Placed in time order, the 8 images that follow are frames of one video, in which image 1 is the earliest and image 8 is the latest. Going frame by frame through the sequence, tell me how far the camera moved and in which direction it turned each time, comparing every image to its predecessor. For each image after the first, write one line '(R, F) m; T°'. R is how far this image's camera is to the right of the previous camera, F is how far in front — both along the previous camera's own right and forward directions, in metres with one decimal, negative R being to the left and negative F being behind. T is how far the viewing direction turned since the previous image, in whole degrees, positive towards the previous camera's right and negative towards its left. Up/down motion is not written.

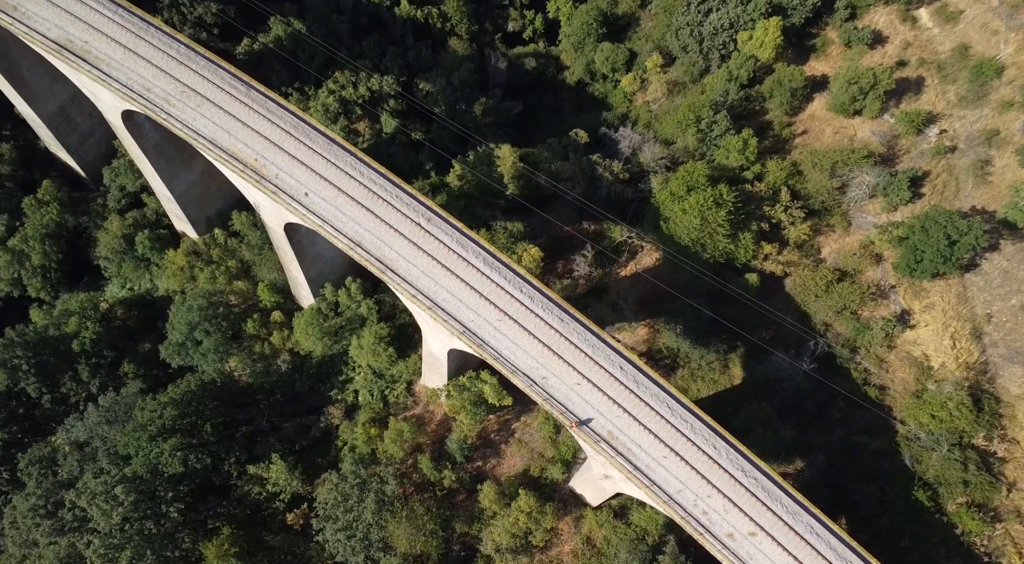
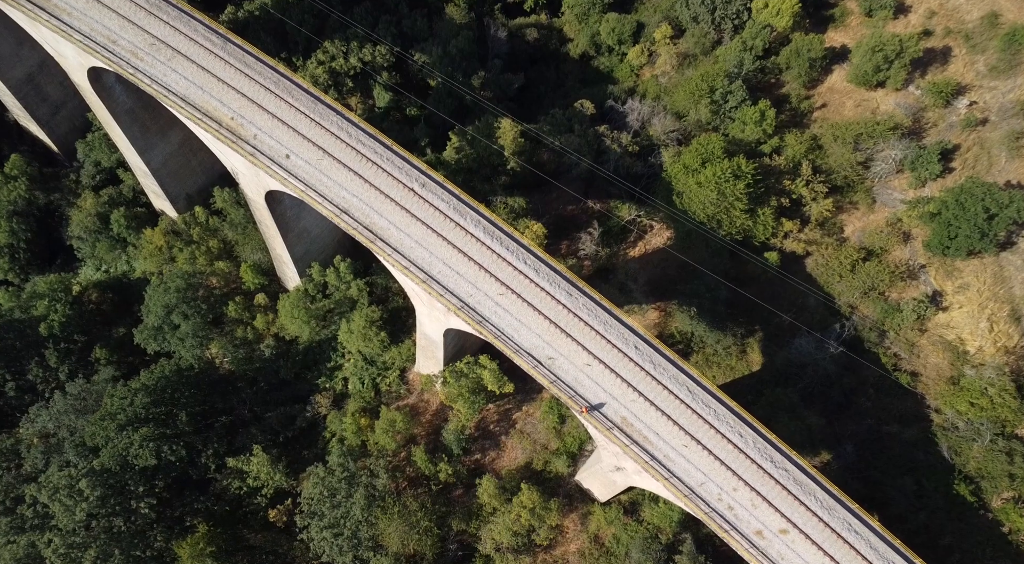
(-0.3, +3.5) m; 0°
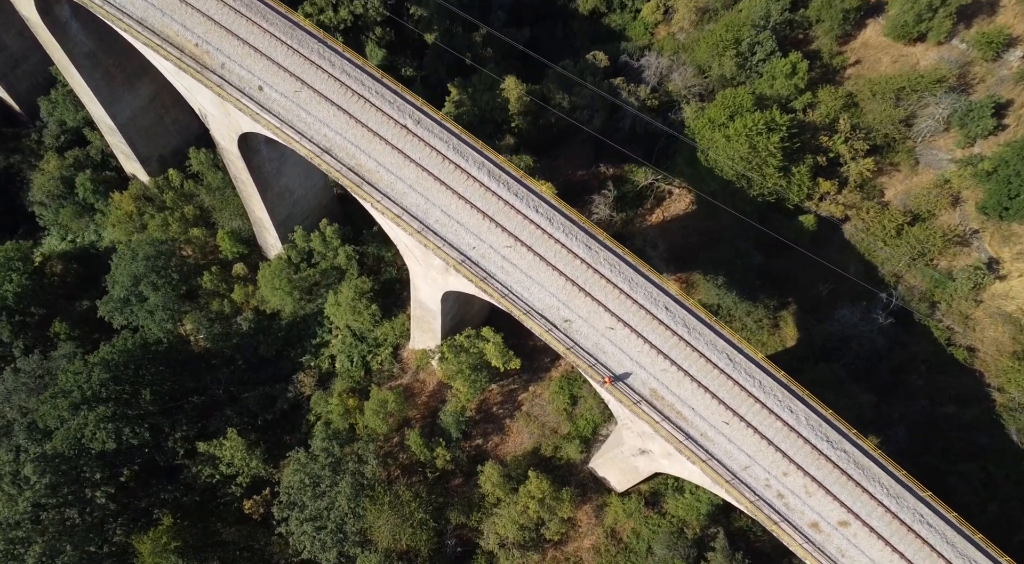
(-0.4, +4.6) m; 0°
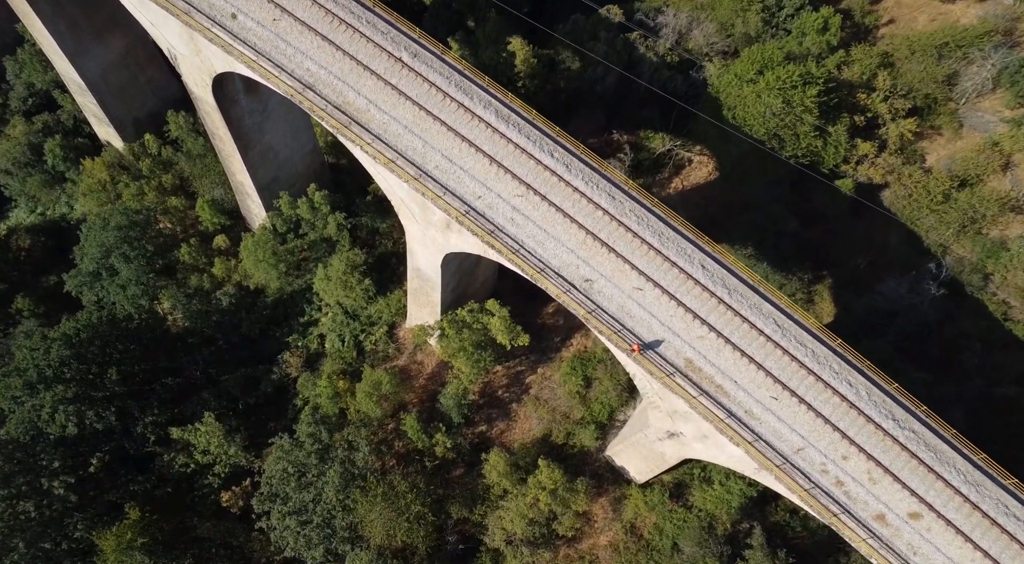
(-0.4, +3.7) m; 0°
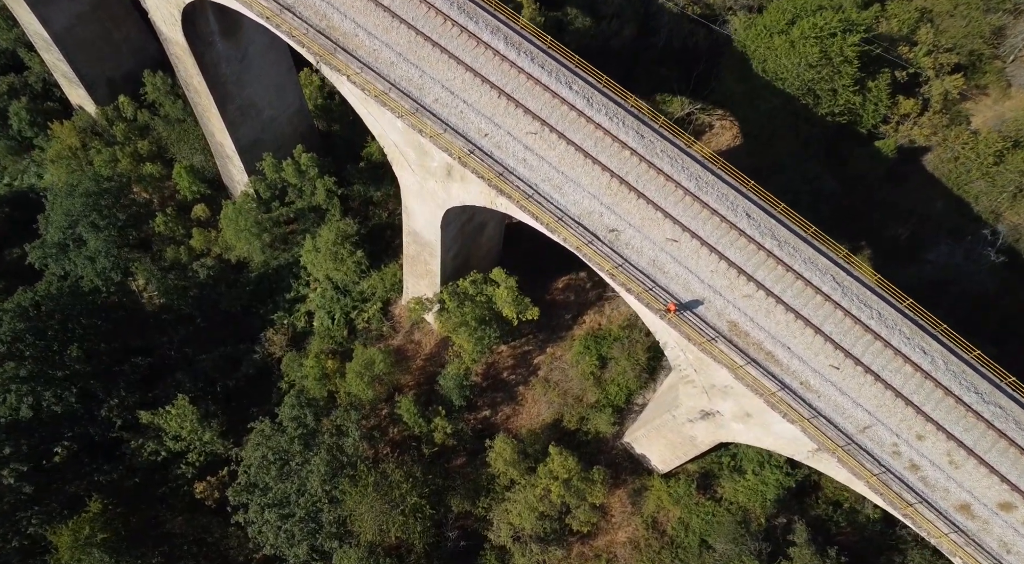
(-0.3, +3.4) m; 0°
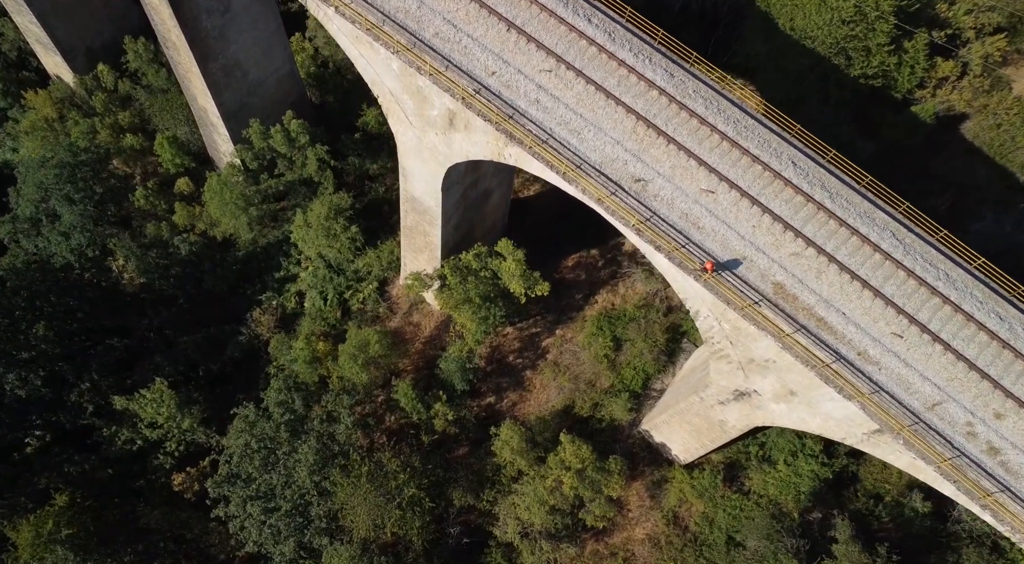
(-0.2, +2.5) m; 0°
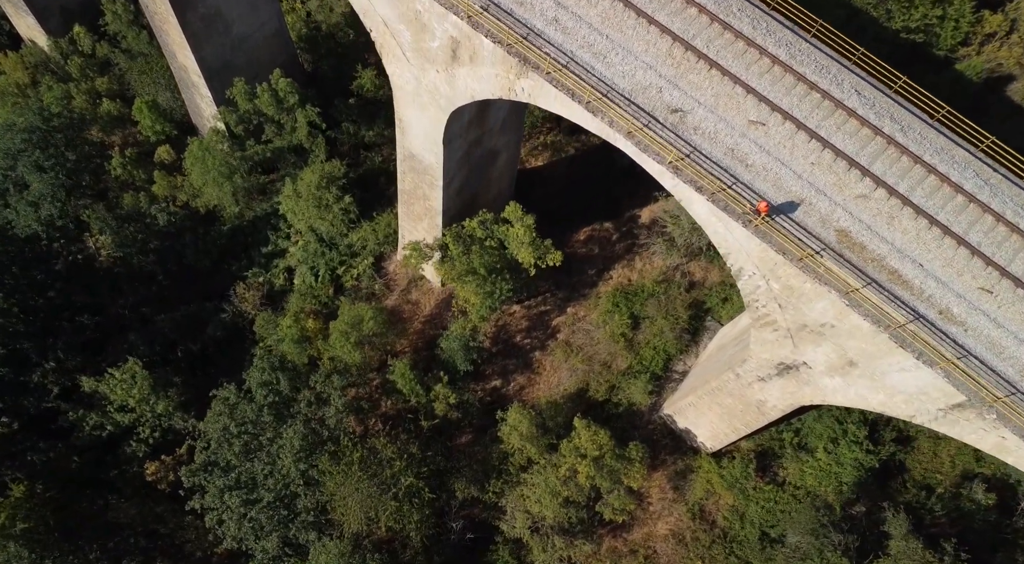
(-0.3, +2.6) m; 0°
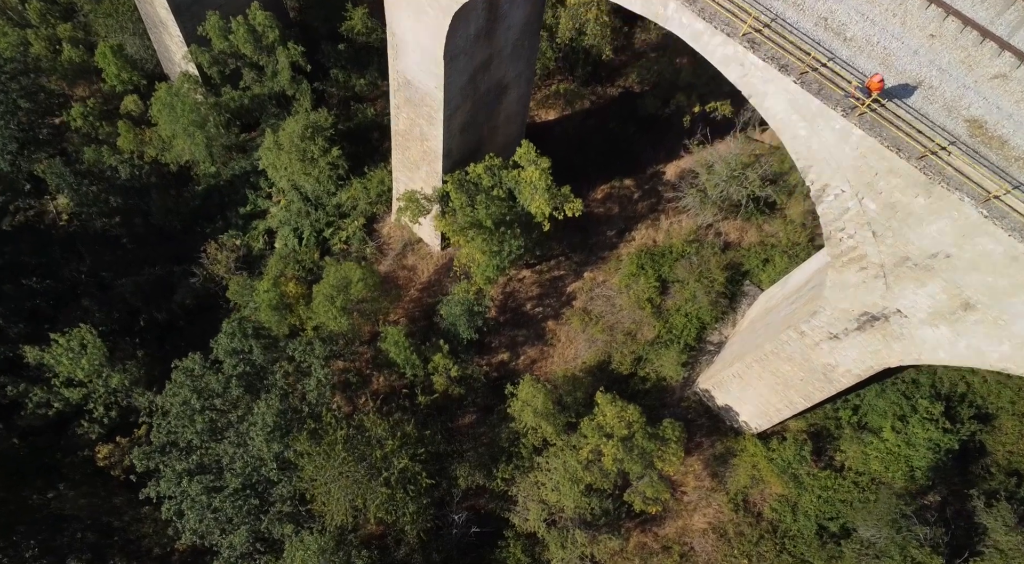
(-0.4, +3.4) m; 0°
